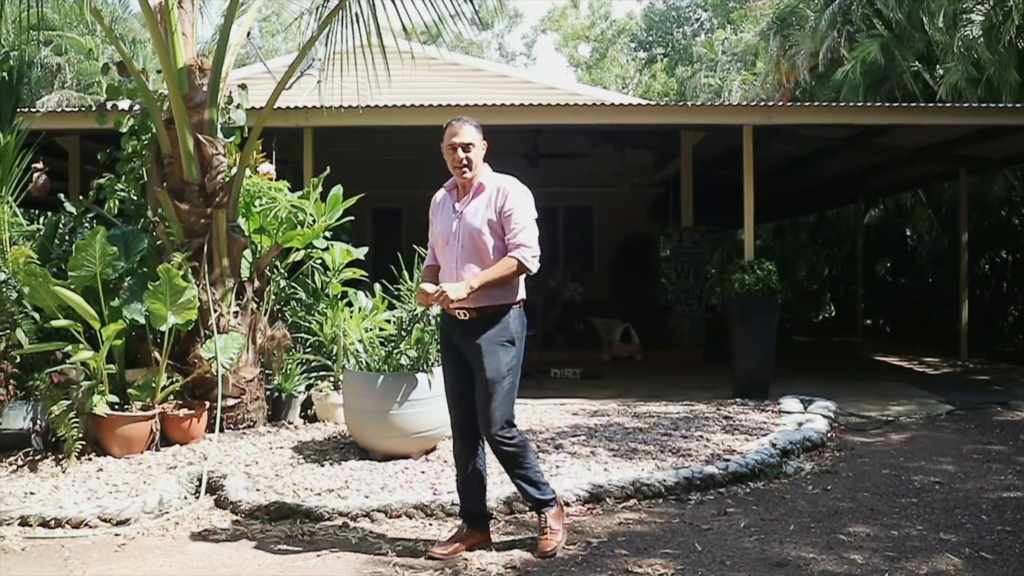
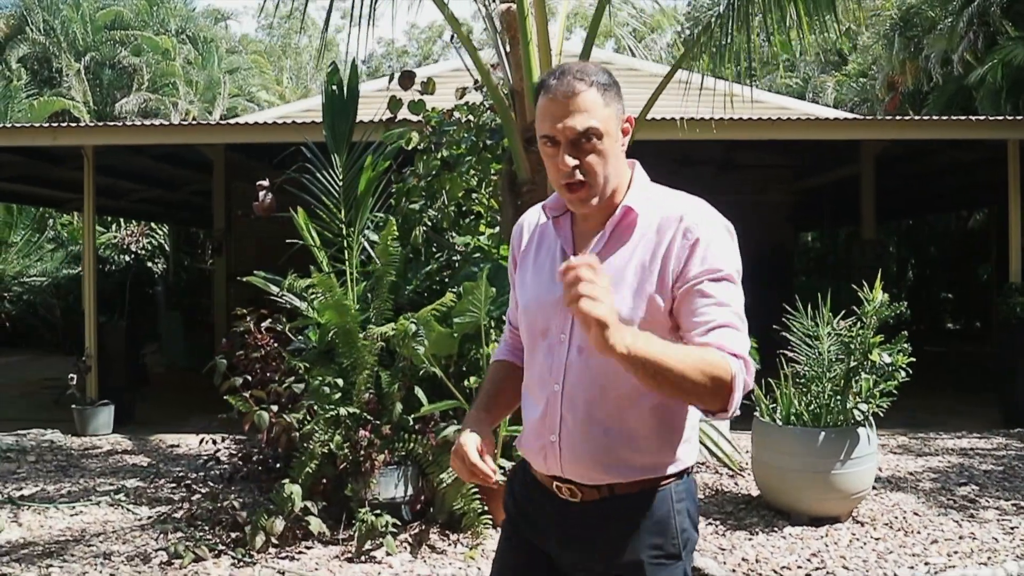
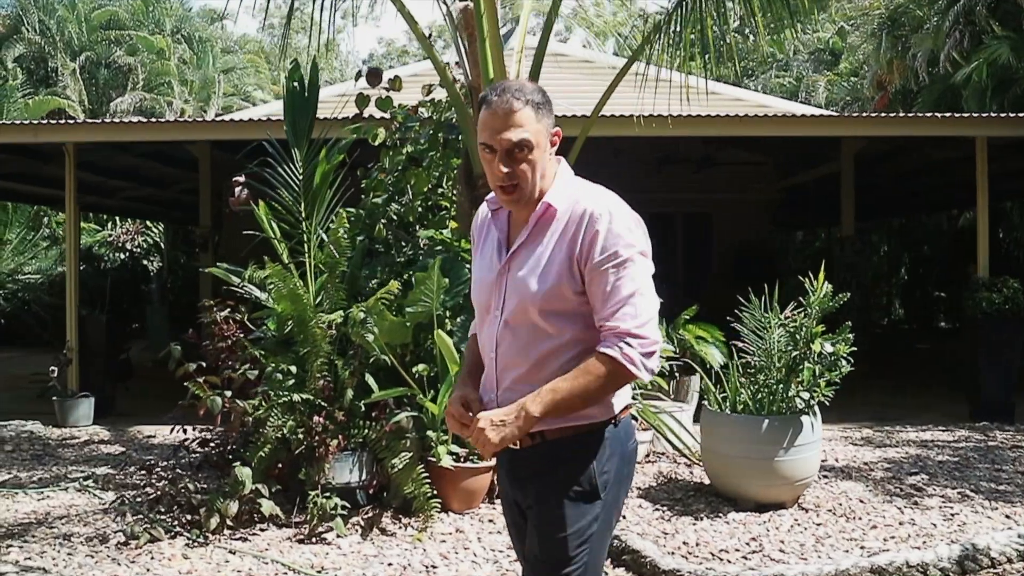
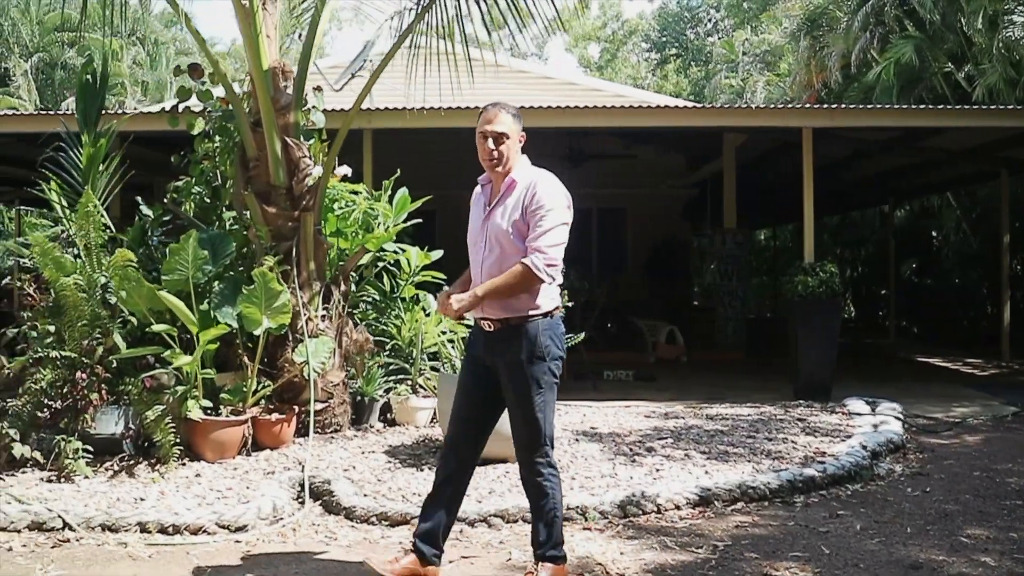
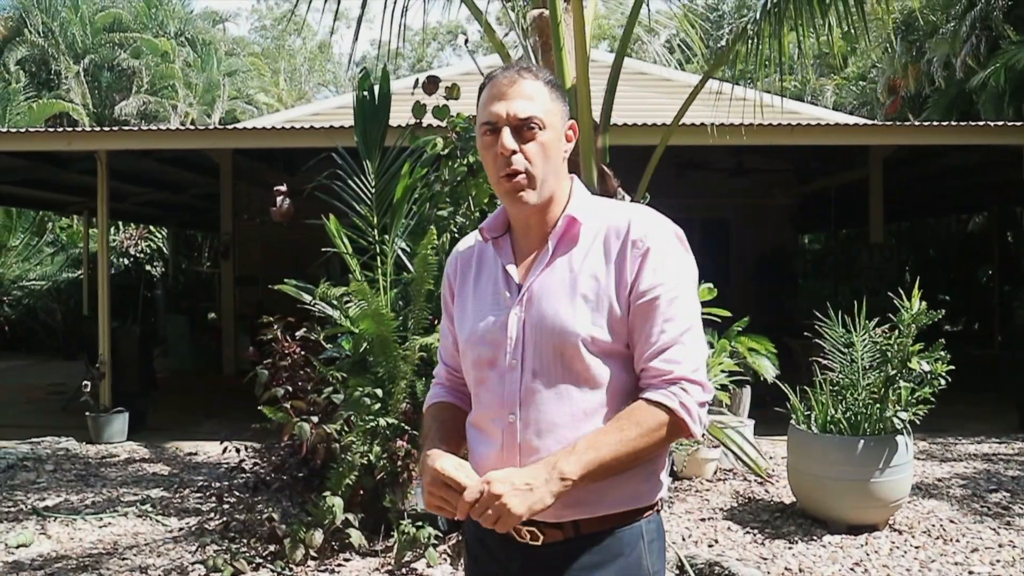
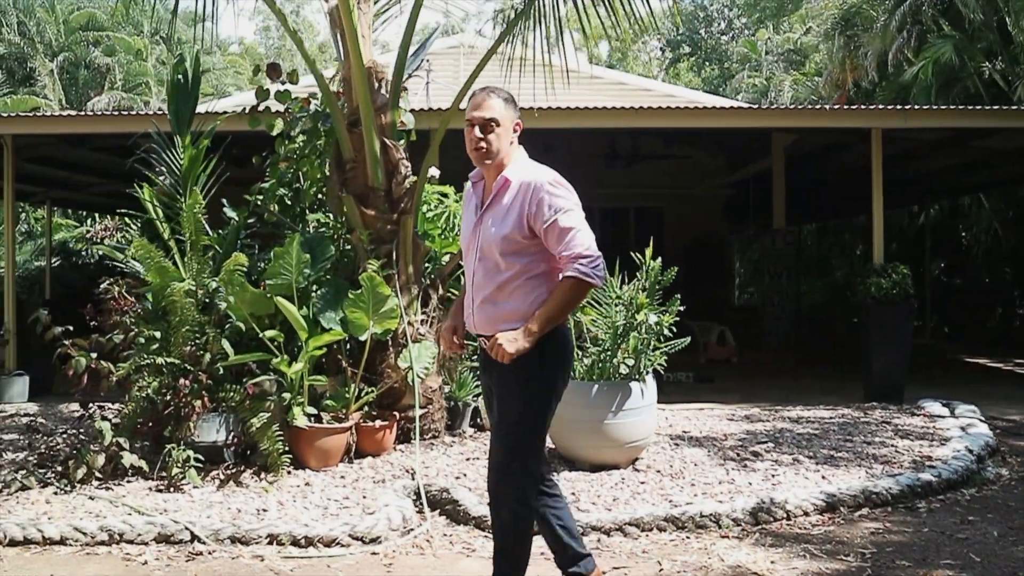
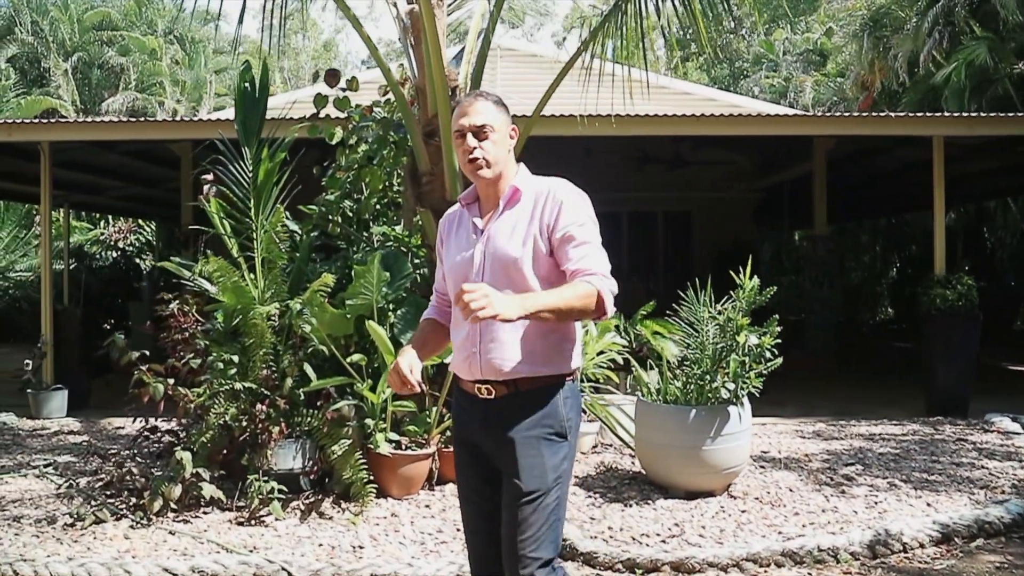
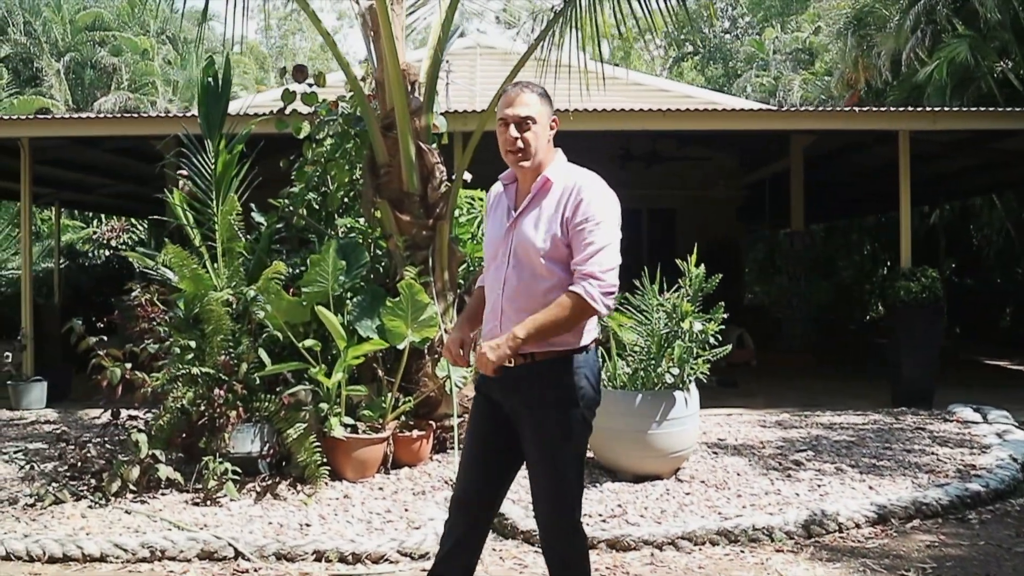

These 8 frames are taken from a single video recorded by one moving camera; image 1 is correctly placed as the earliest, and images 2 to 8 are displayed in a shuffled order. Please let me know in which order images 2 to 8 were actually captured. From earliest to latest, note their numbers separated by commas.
4, 6, 8, 7, 3, 2, 5
